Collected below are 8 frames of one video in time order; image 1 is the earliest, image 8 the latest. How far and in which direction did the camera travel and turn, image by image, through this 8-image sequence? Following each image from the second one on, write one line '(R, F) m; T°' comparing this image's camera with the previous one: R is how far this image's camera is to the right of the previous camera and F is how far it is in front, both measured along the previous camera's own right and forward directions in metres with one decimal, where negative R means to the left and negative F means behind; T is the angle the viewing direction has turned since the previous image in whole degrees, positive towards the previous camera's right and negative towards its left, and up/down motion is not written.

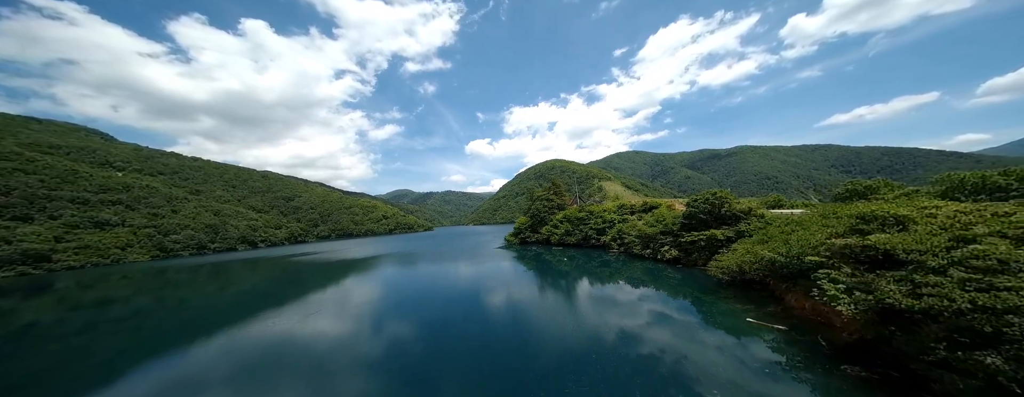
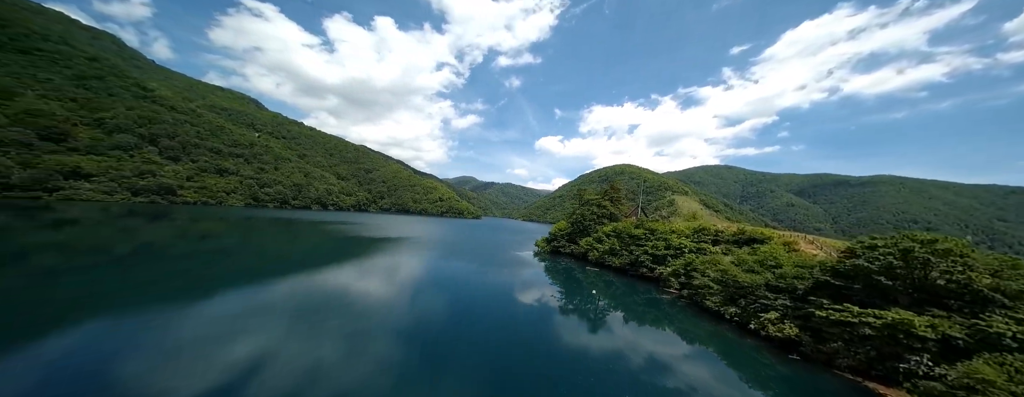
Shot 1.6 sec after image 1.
(+2.4, +2.4) m; -14°
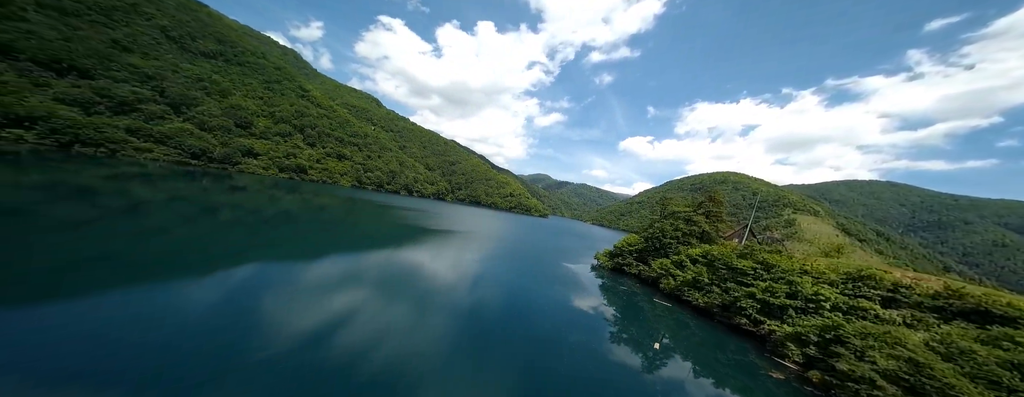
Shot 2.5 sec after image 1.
(+1.5, +1.0) m; -16°
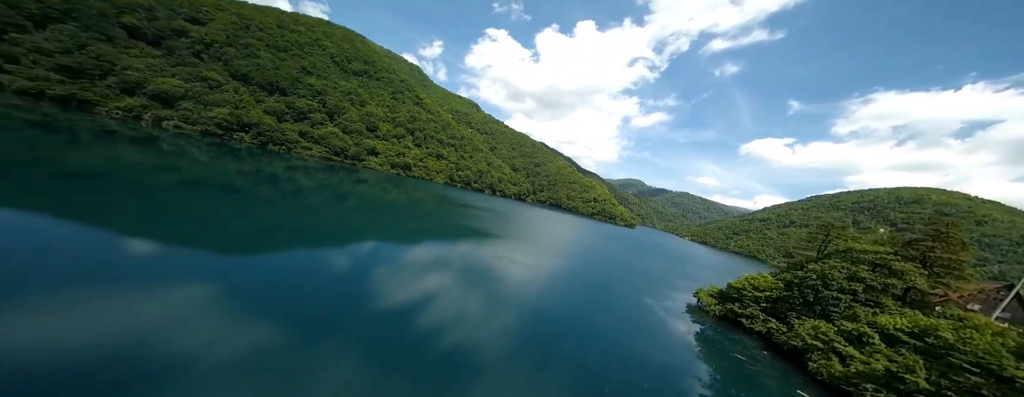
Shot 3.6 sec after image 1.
(+0.9, +1.0) m; -18°
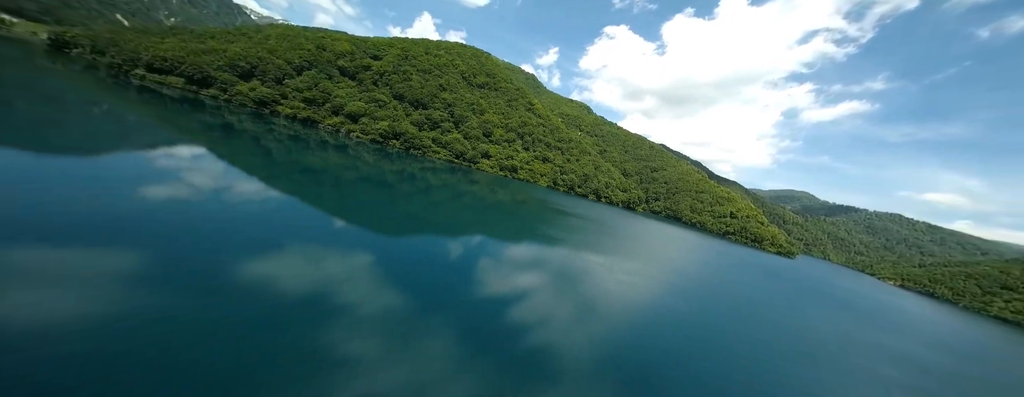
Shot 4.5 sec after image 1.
(+0.4, +0.9) m; -22°
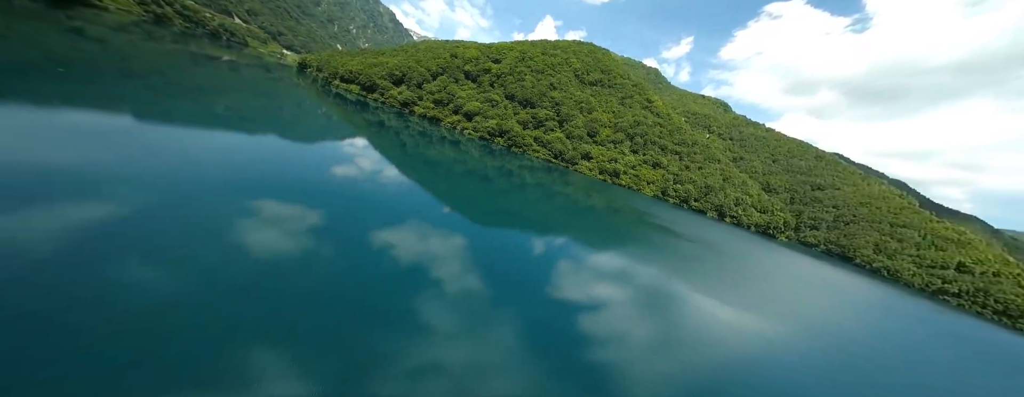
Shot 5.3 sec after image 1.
(+0.8, +0.9) m; -21°
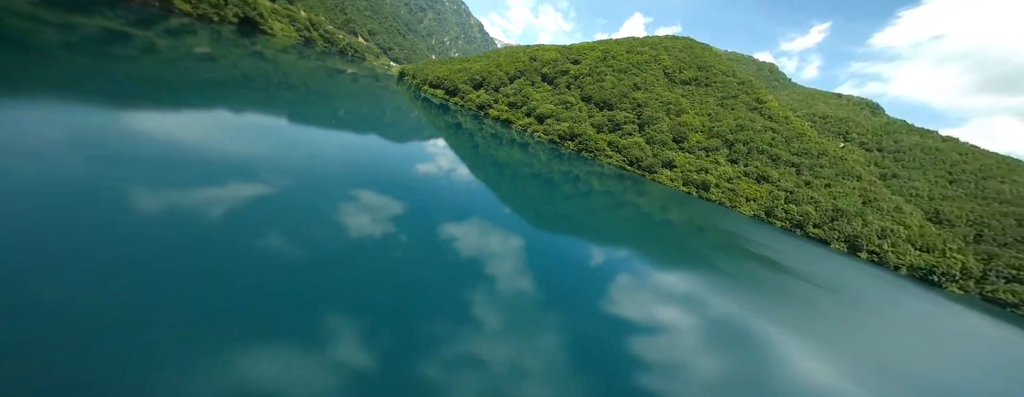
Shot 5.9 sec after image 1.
(+0.5, +0.7) m; -14°
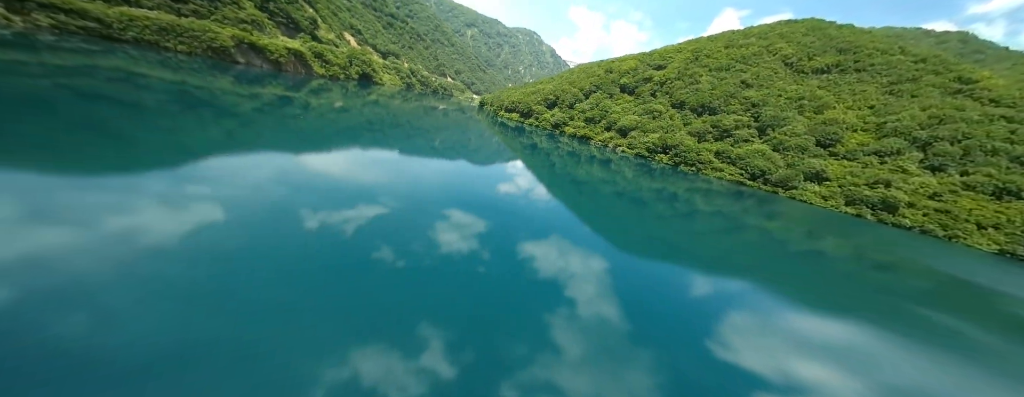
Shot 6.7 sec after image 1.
(-0.4, +1.6) m; -16°
